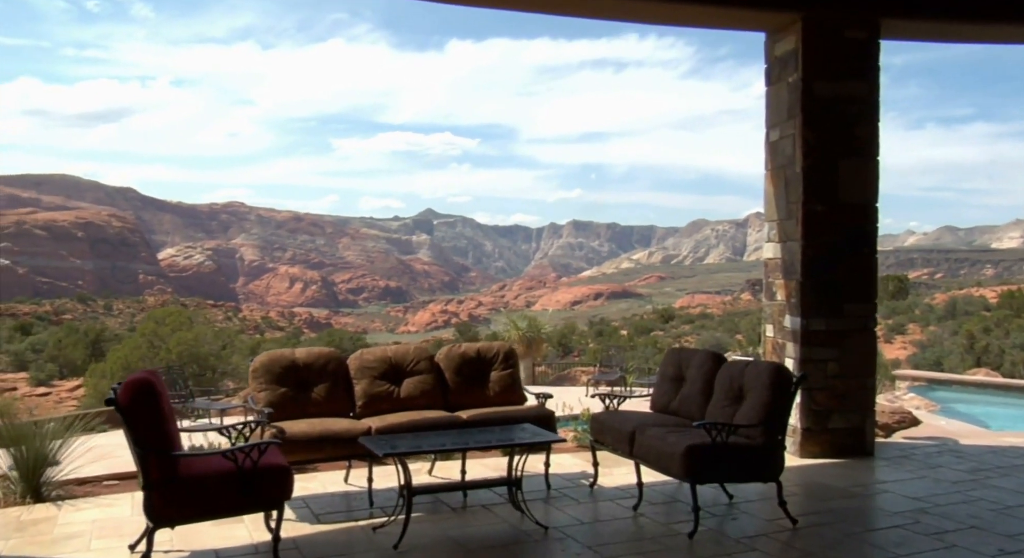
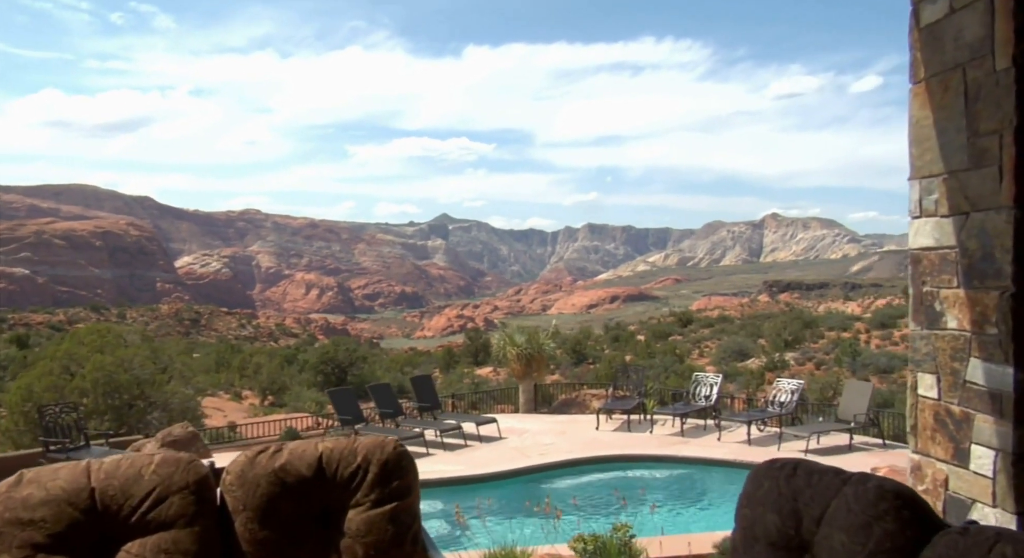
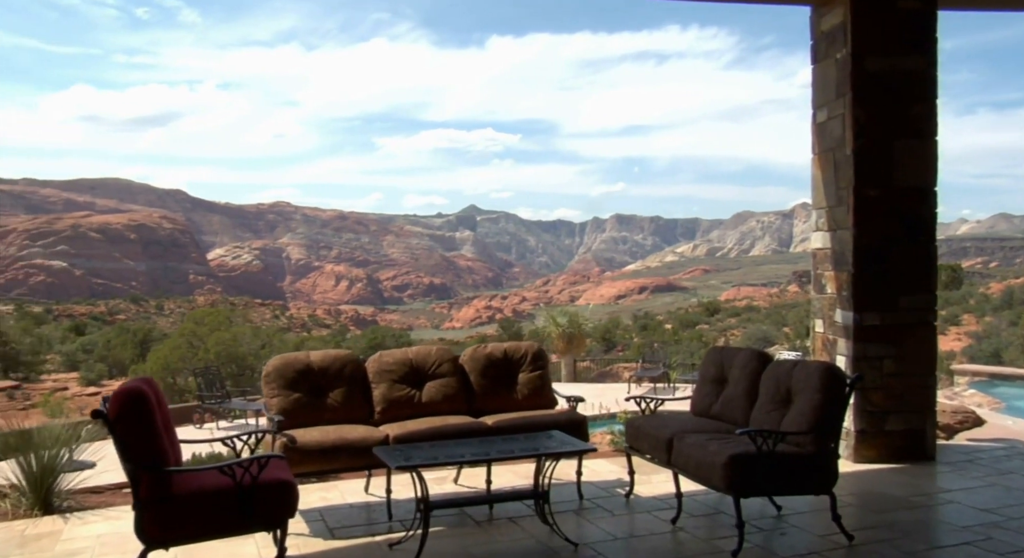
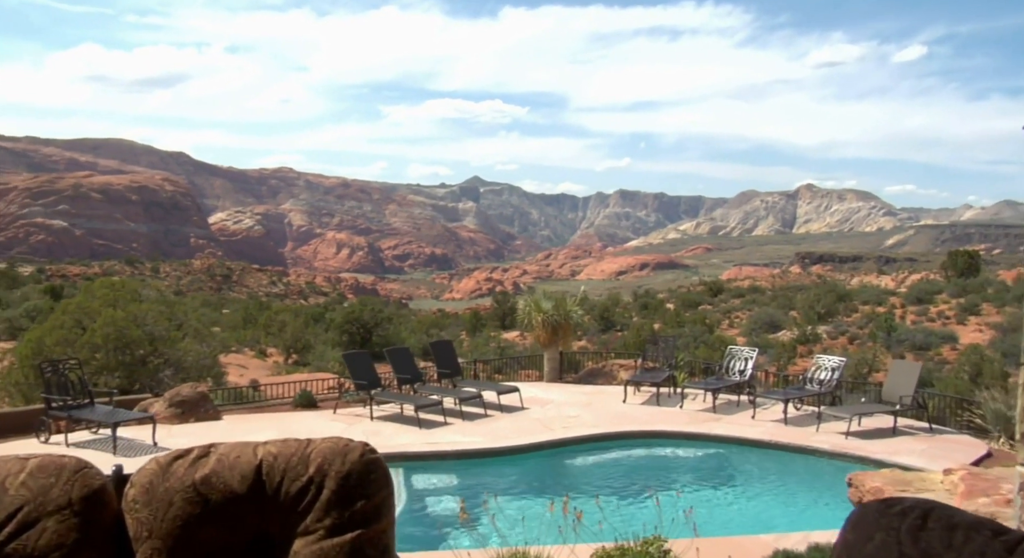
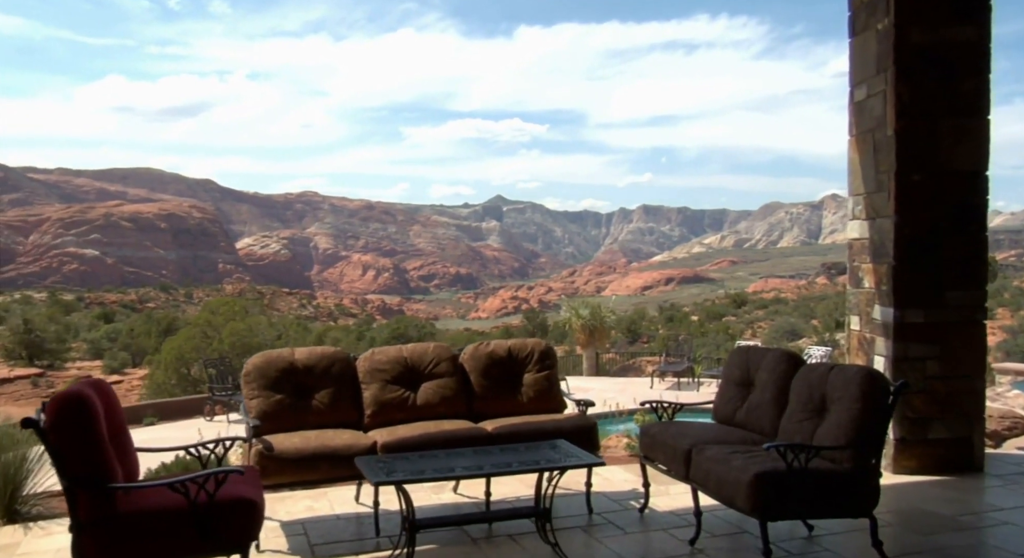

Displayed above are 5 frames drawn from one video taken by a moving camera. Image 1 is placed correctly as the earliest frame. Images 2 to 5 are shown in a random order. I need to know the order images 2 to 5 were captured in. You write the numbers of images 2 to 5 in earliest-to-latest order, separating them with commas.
3, 5, 2, 4
